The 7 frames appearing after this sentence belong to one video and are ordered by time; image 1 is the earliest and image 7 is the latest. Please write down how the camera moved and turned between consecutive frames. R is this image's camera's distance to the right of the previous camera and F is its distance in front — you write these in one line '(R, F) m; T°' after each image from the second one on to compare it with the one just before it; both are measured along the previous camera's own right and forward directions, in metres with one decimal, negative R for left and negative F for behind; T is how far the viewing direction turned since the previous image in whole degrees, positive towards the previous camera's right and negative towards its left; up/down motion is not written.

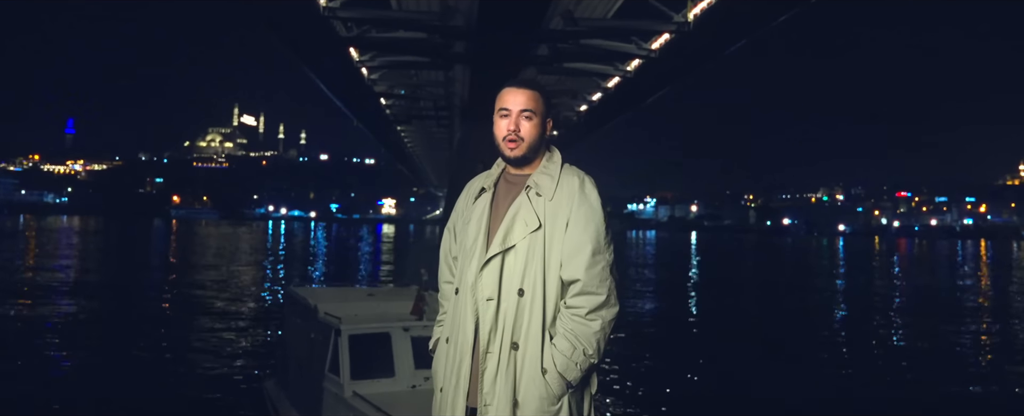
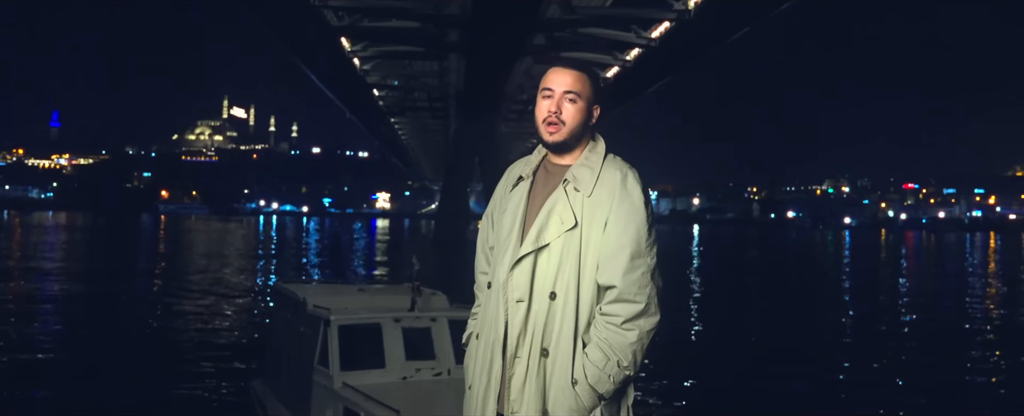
(+0.1, +0.4) m; 0°
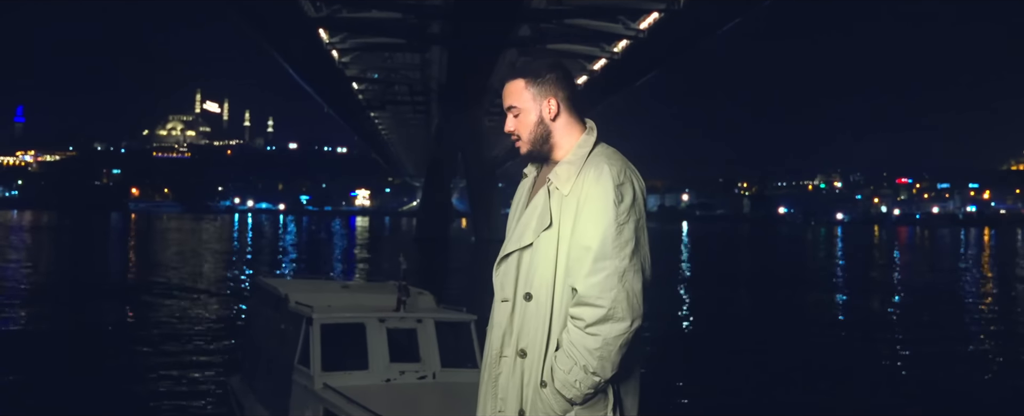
(0.0, +0.5) m; +1°
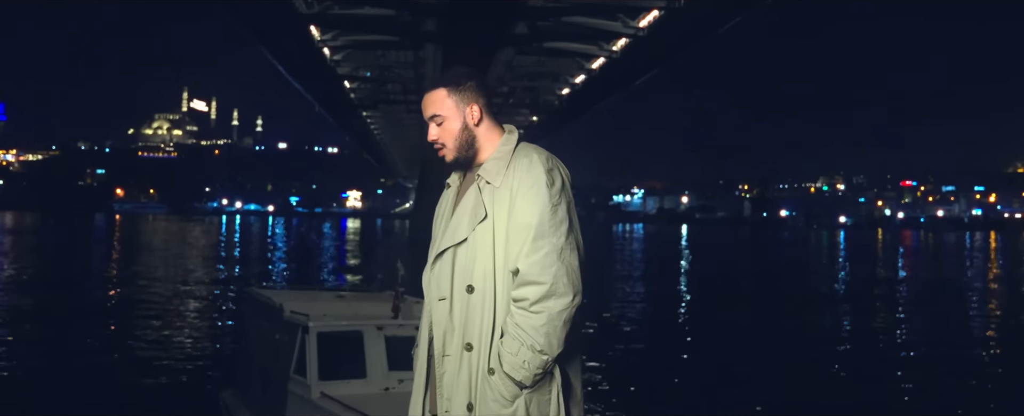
(0.0, +0.4) m; 0°
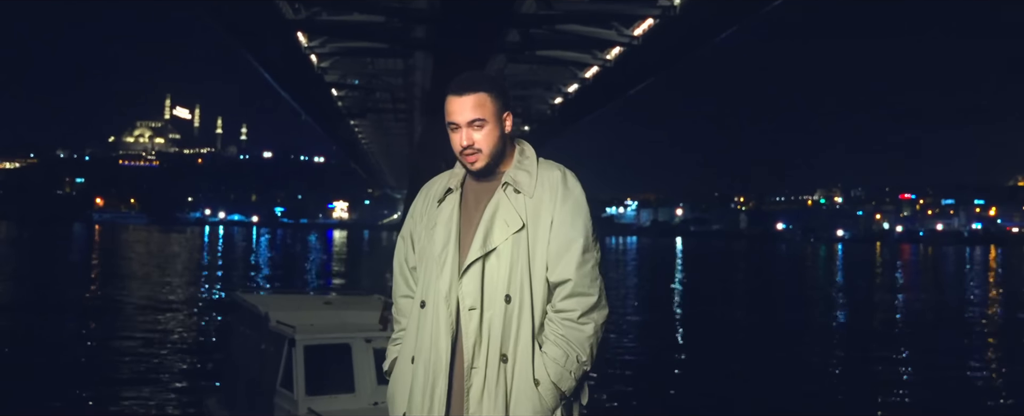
(+0.1, +0.4) m; 0°
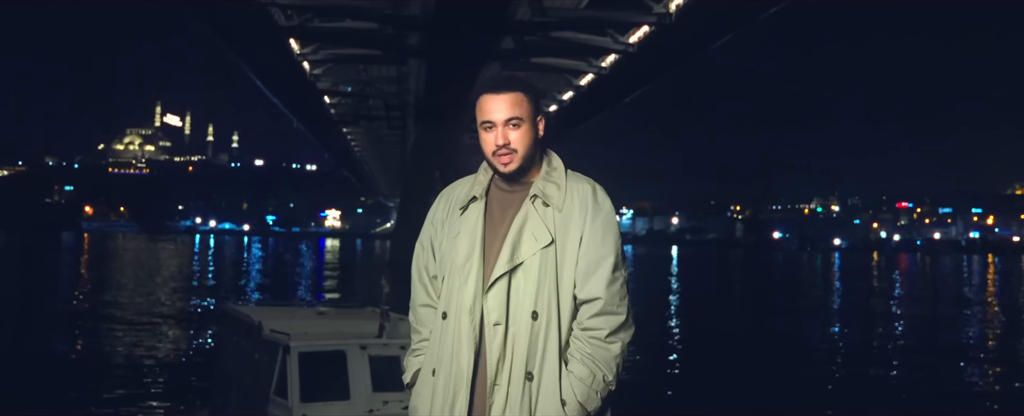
(0.0, +0.2) m; 0°
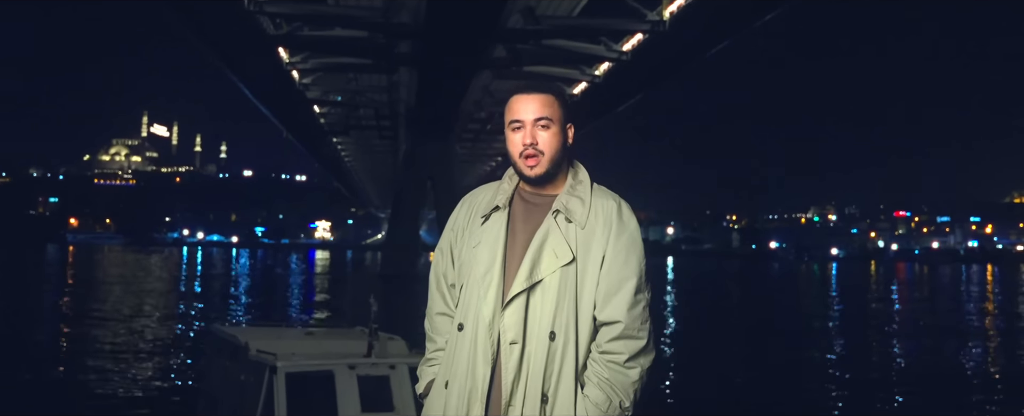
(0.0, +0.2) m; 0°
